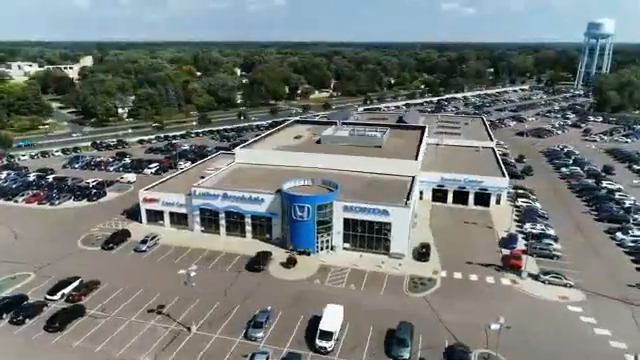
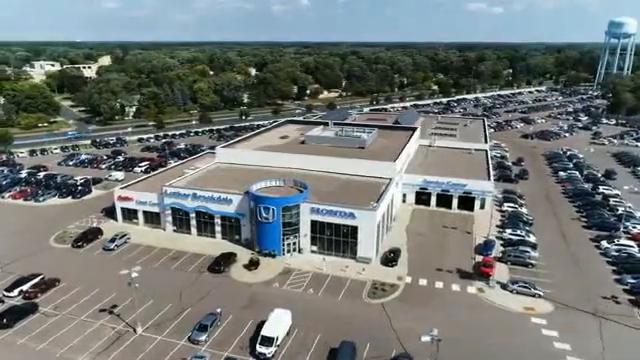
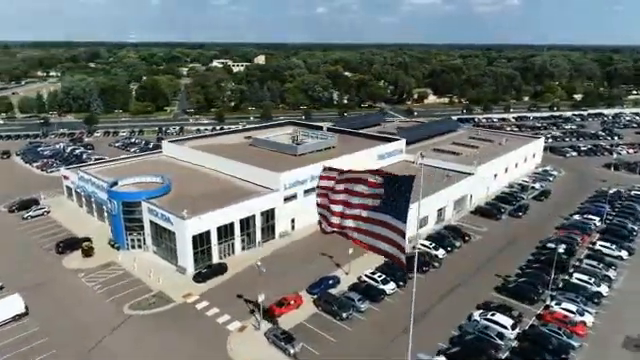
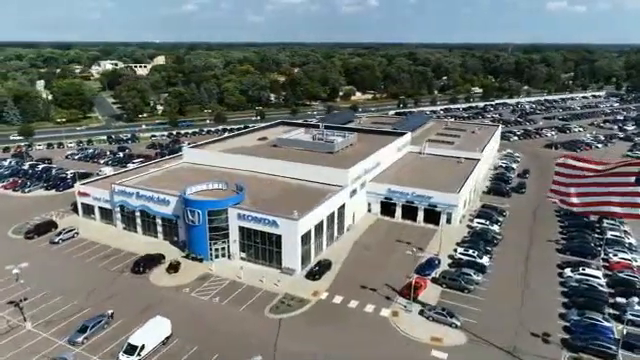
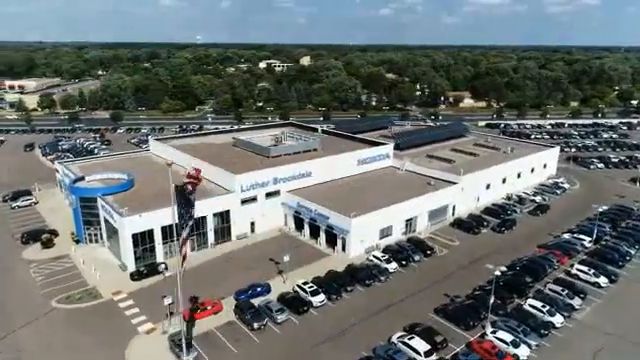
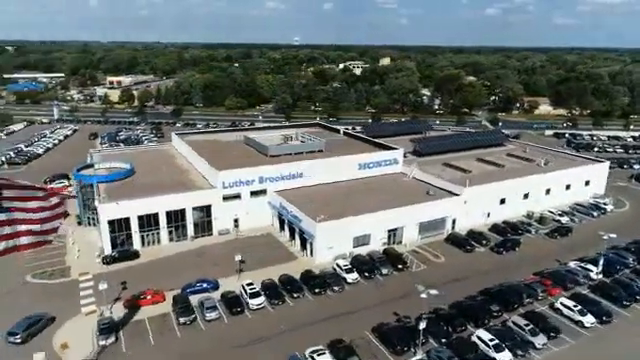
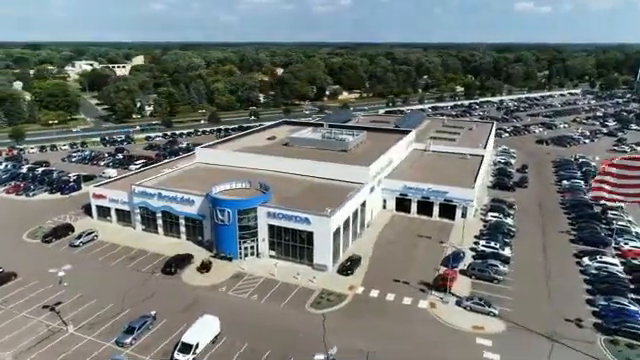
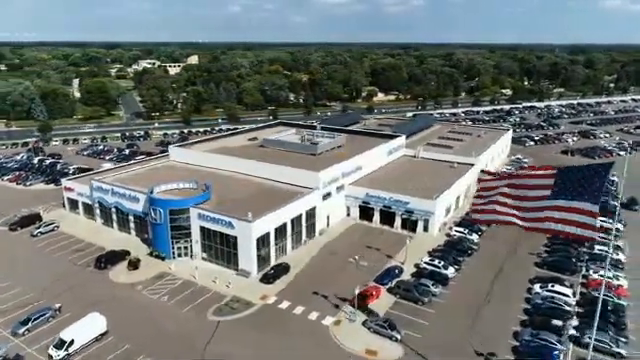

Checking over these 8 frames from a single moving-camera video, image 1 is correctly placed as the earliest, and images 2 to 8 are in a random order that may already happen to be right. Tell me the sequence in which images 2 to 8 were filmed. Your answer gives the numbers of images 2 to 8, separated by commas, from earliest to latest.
2, 7, 4, 8, 3, 5, 6
